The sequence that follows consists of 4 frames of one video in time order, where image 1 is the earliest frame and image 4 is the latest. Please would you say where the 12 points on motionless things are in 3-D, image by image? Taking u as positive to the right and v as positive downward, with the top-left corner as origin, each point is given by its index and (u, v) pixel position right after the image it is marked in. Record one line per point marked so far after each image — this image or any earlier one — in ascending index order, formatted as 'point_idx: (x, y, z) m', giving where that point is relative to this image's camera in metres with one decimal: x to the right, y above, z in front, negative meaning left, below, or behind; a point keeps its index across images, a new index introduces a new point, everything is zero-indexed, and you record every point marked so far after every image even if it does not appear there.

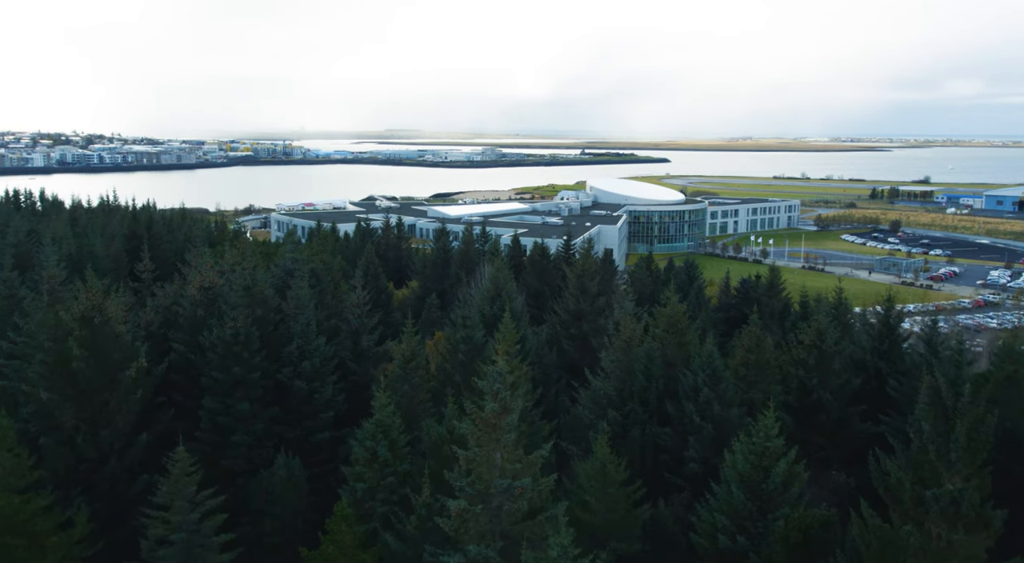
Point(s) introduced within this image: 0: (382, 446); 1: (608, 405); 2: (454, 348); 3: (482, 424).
0: (-1.6, -2.1, +9.6) m
1: (+1.7, -2.2, +13.6) m
2: (-1.1, -1.2, +13.8) m
3: (-0.3, -1.5, +7.9) m
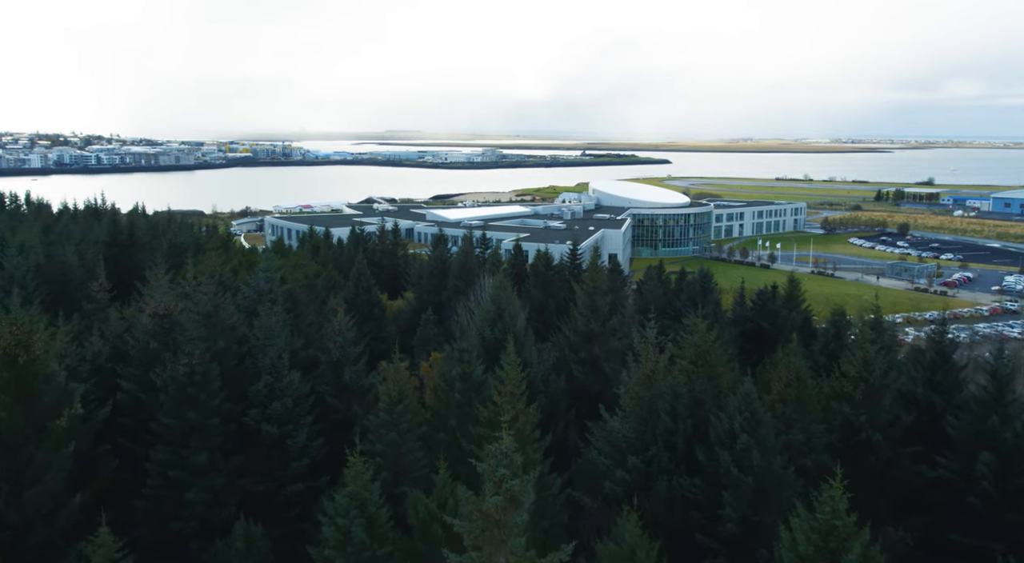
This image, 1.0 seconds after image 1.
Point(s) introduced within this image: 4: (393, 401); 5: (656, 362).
0: (-1.6, -2.5, +7.8) m
1: (+1.8, -2.6, +11.7) m
2: (-1.0, -1.6, +12.0) m
3: (-0.2, -1.9, +6.0) m
4: (-1.7, -1.7, +10.9) m
5: (+2.4, -1.3, +12.4) m
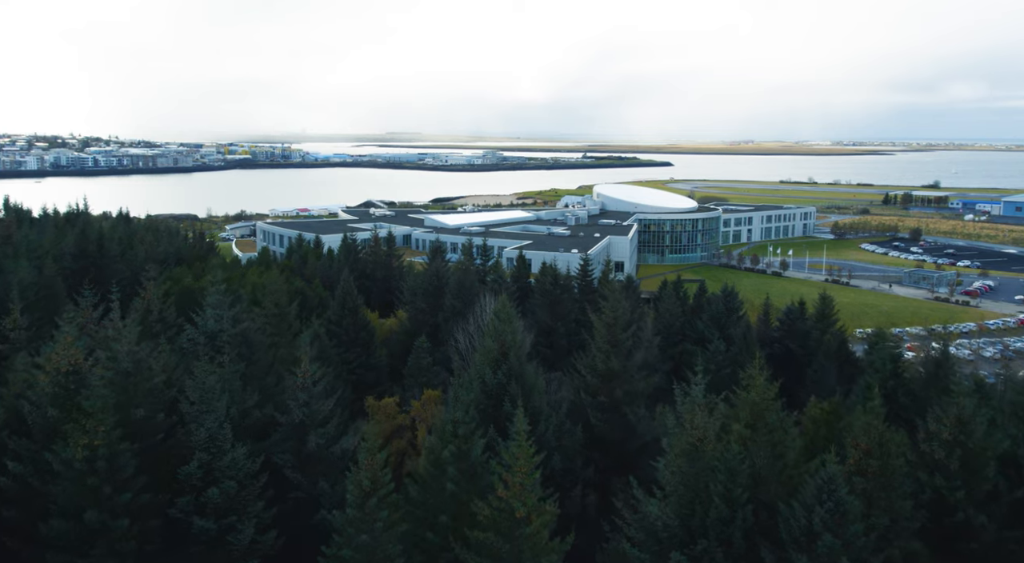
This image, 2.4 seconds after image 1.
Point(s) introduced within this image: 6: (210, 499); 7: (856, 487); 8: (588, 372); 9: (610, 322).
0: (-1.5, -3.0, +5.2) m
1: (+1.9, -3.1, +9.1) m
2: (-0.9, -2.2, +9.3) m
3: (-0.1, -2.4, +3.4) m
4: (-1.6, -2.3, +8.3) m
5: (+2.5, -1.9, +9.8) m
6: (-3.3, -2.4, +8.4) m
7: (+4.5, -2.6, +9.9) m
8: (+1.5, -1.8, +14.6) m
9: (+2.0, -0.8, +15.2) m
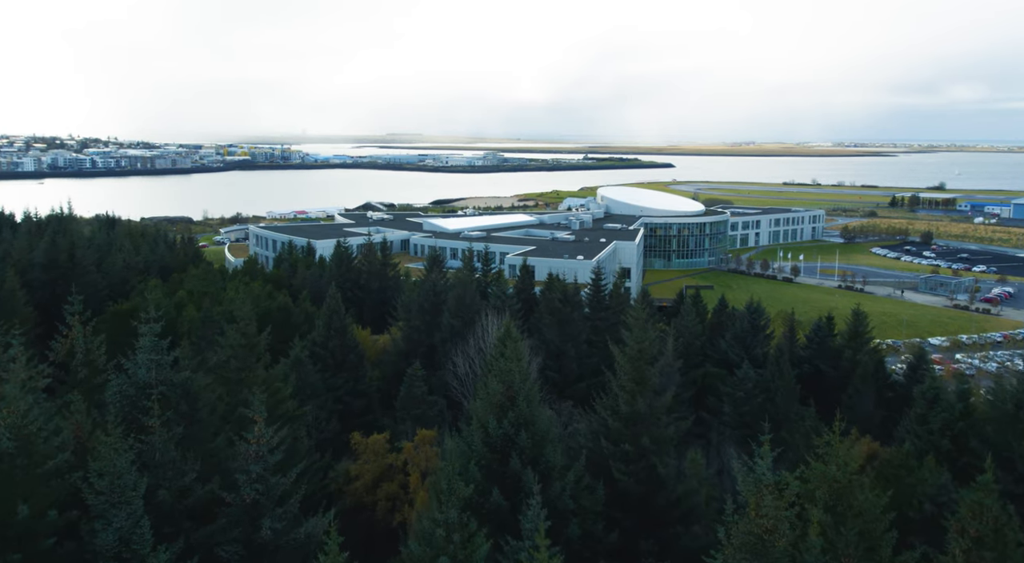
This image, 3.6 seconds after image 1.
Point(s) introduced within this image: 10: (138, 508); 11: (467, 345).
0: (-1.3, -3.4, +3.0) m
1: (+2.0, -3.5, +6.9) m
2: (-0.8, -2.6, +7.1) m
3: (0.0, -2.8, +1.2) m
4: (-1.5, -2.7, +6.1) m
5: (+2.6, -2.3, +7.6) m
6: (-3.2, -2.8, +6.2) m
7: (+4.6, -3.1, +7.7) m
8: (+1.6, -2.2, +12.4) m
9: (+2.1, -1.2, +13.0) m
10: (-3.3, -2.0, +6.7) m
11: (-1.2, -1.6, +19.4) m
